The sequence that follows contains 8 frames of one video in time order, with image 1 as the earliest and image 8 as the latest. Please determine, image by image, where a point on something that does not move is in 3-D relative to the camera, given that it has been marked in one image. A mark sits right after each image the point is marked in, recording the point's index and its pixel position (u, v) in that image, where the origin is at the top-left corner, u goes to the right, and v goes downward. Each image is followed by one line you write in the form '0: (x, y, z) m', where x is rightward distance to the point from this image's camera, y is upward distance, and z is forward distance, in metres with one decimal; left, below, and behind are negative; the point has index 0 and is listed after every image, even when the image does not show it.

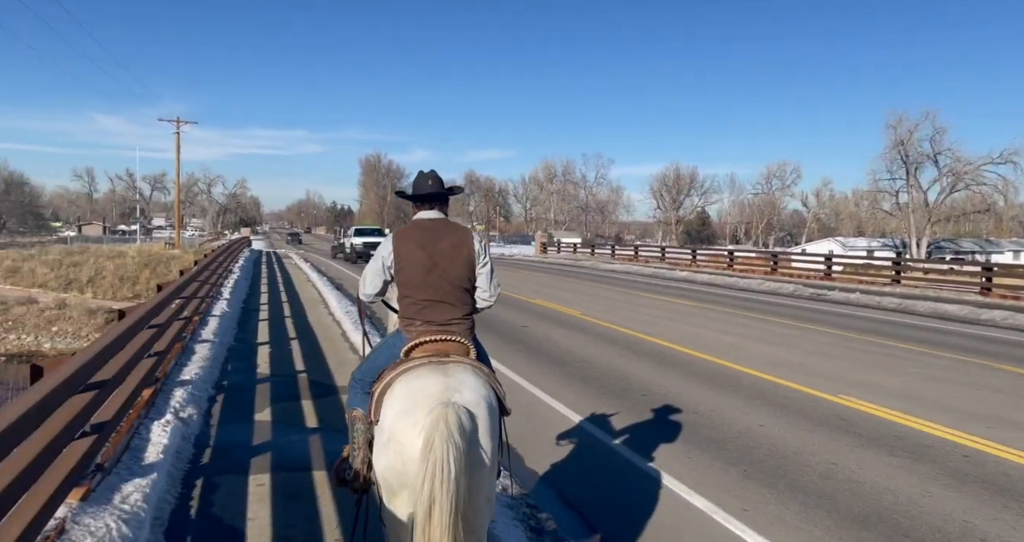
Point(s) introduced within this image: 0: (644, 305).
0: (+2.9, -0.8, +16.4) m
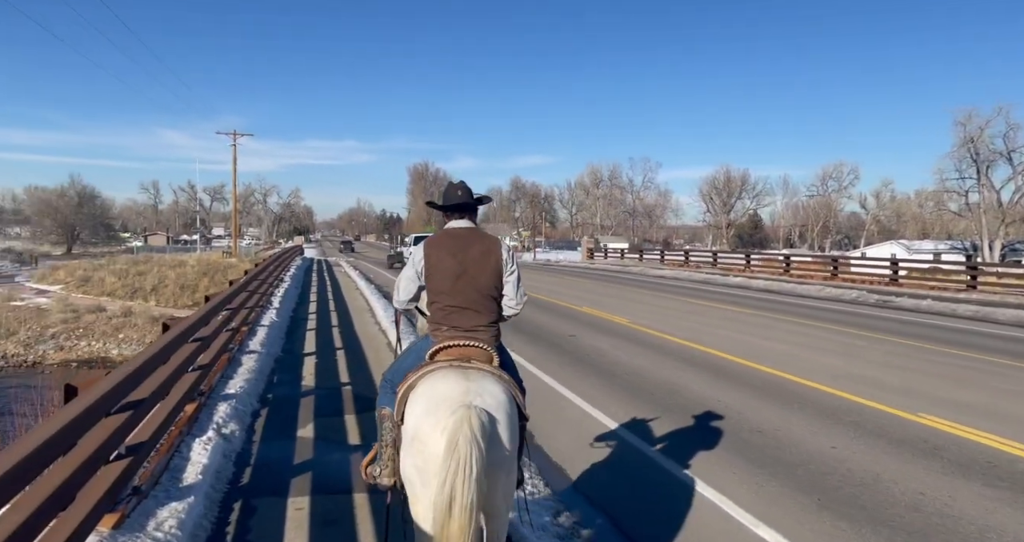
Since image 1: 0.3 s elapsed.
0: (+4.0, -0.9, +16.0) m
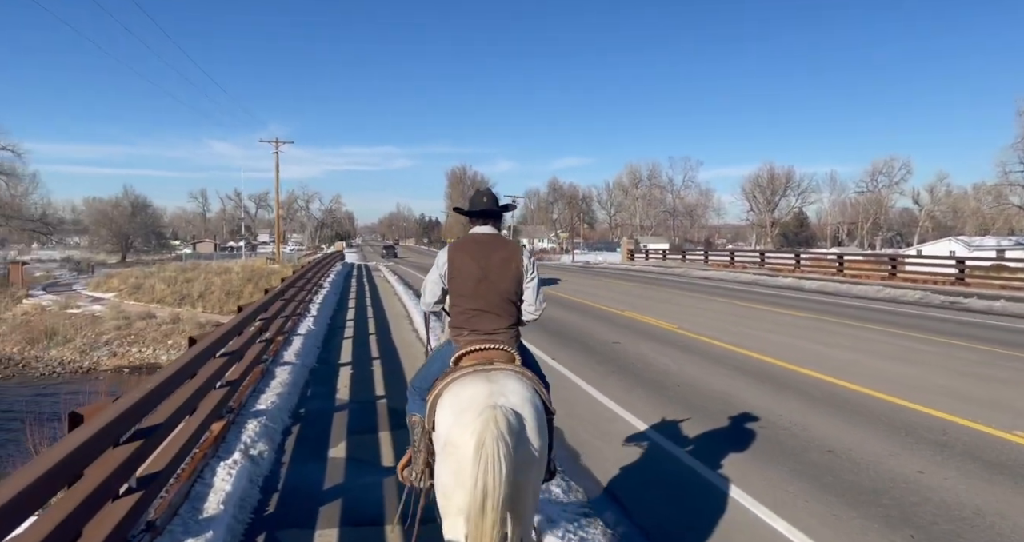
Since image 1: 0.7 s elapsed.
0: (+4.9, -0.9, +15.4) m
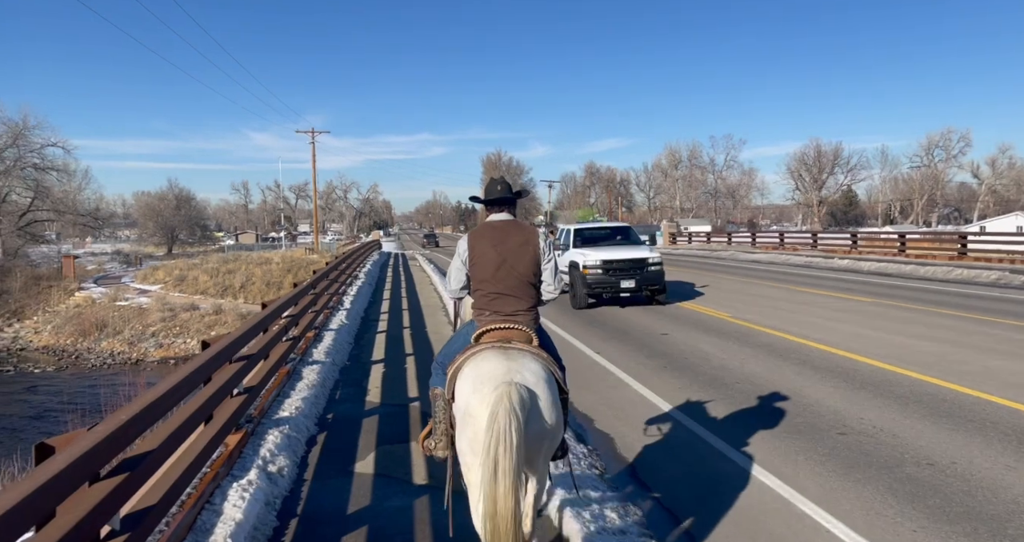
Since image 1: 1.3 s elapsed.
0: (+5.7, -0.6, +14.7) m
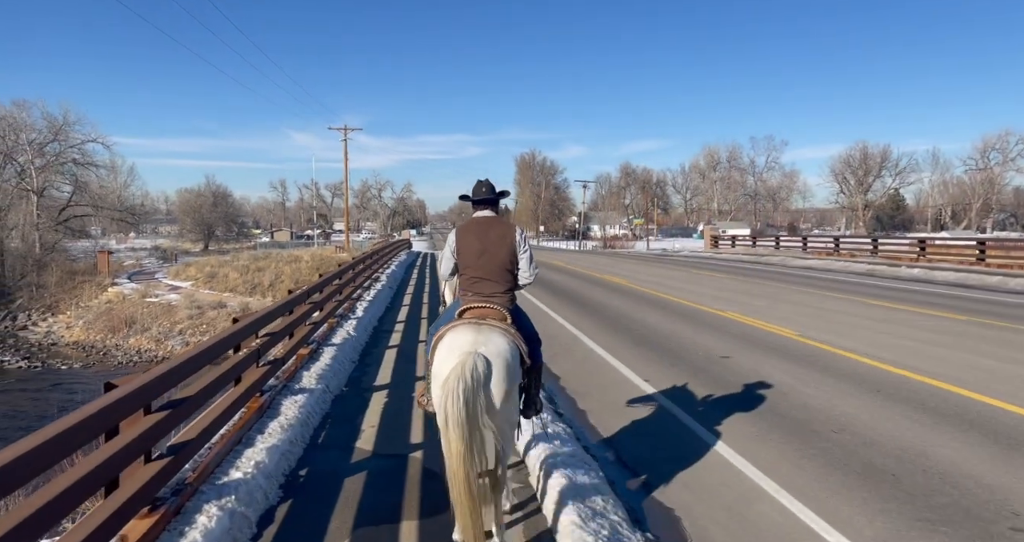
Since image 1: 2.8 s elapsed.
0: (+6.3, -0.7, +13.2) m
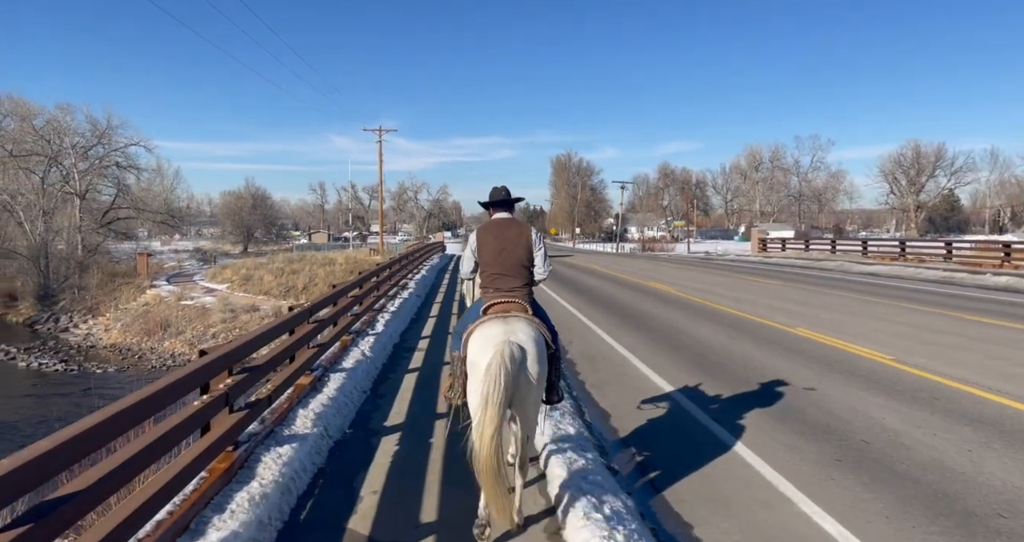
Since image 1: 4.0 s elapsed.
0: (+6.9, -0.9, +11.8) m
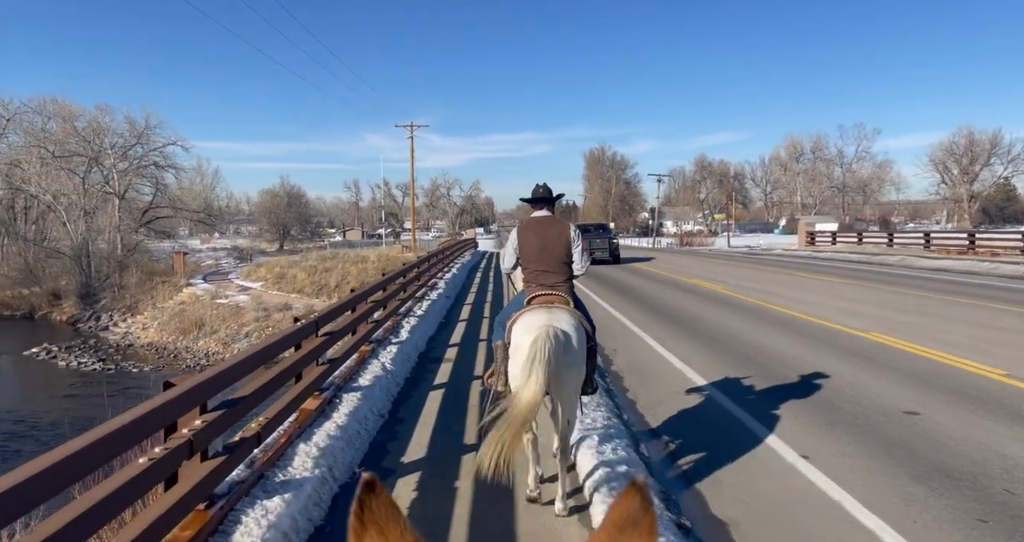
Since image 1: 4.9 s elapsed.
0: (+7.4, -0.8, +10.6) m
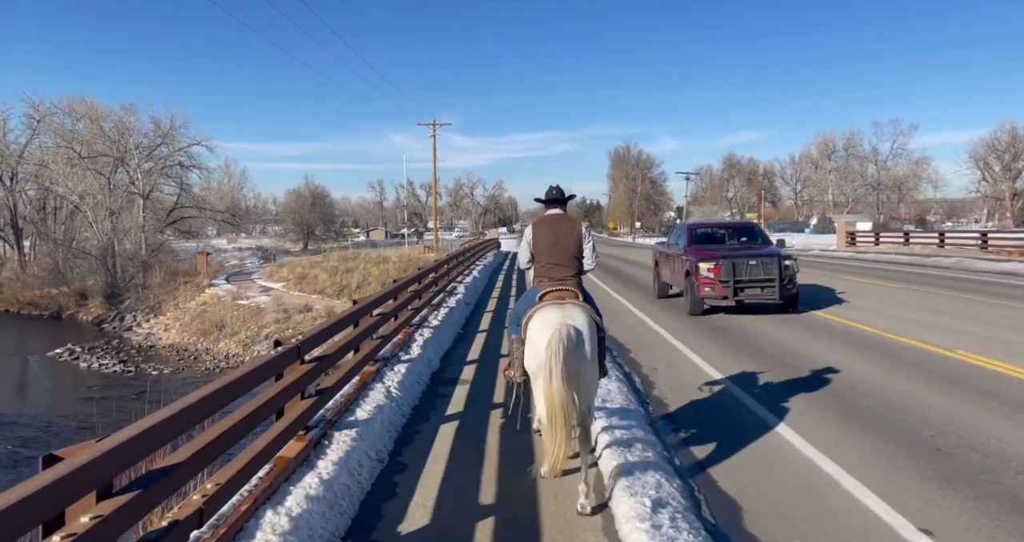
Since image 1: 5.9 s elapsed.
0: (+7.7, -0.9, +9.4) m
